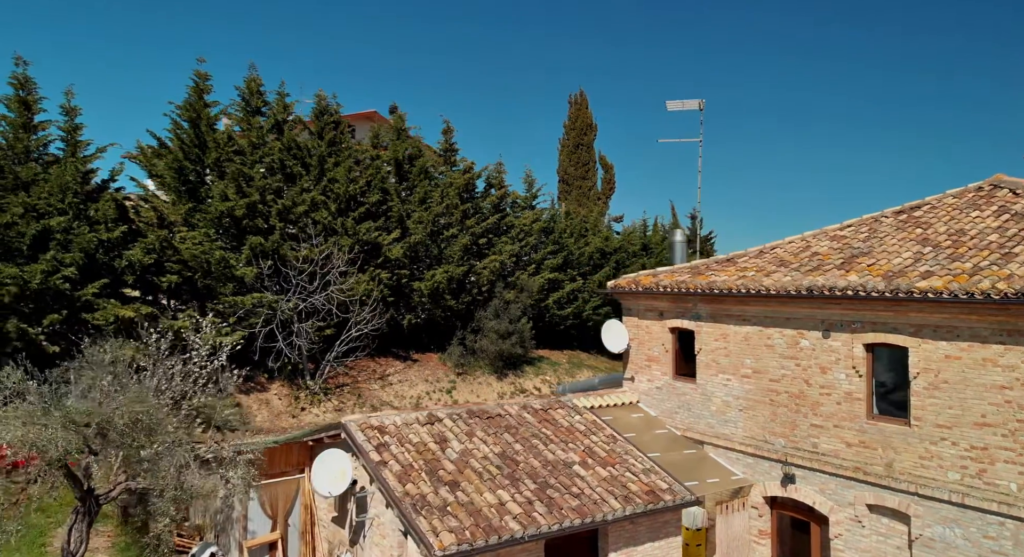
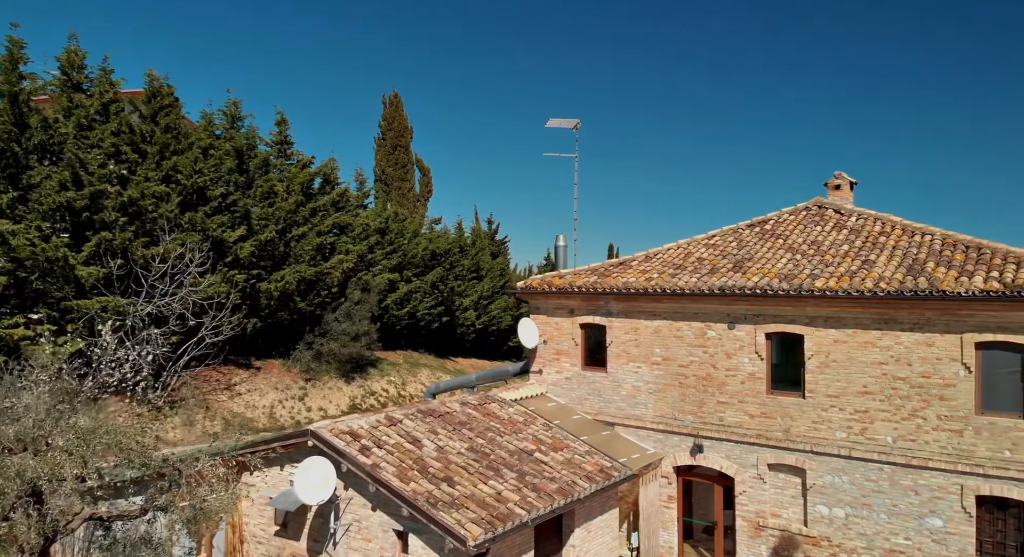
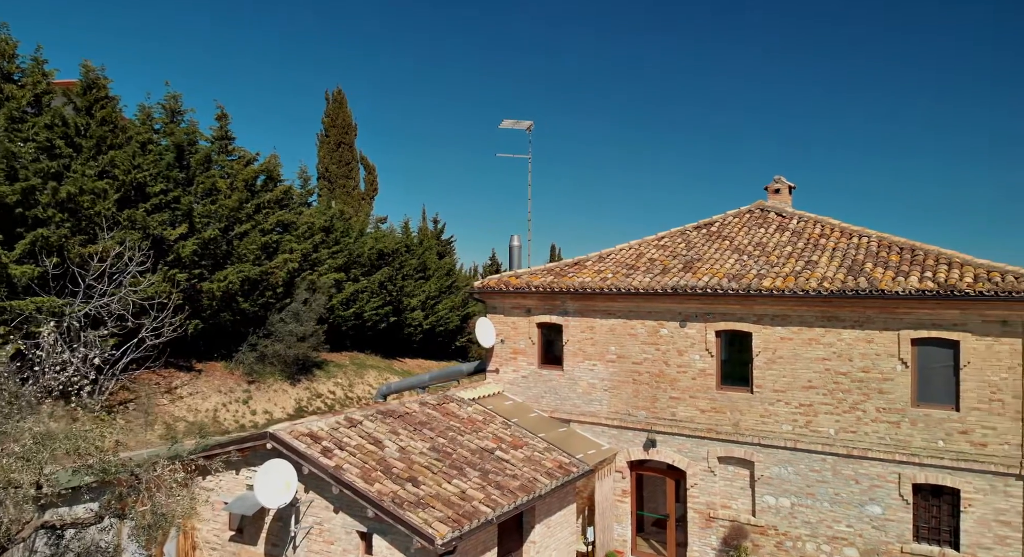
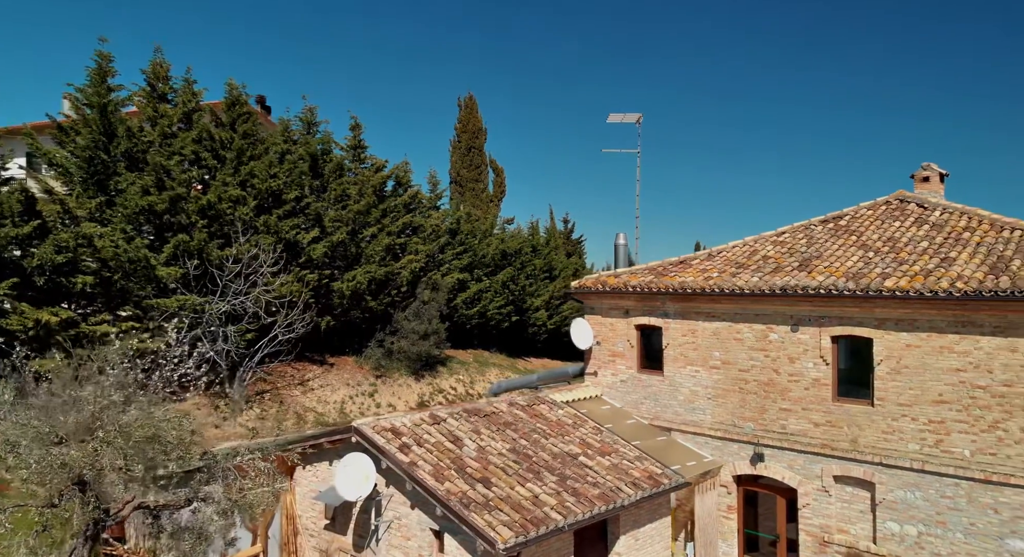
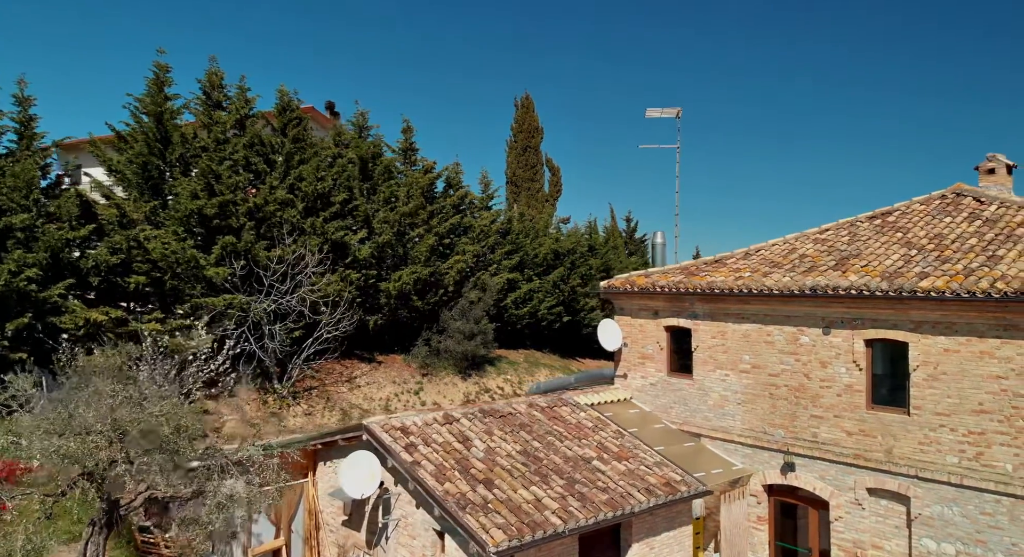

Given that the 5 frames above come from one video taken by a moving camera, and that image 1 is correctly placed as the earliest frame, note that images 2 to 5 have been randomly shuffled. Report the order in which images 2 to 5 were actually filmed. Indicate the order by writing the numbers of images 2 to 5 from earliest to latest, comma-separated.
5, 4, 2, 3
